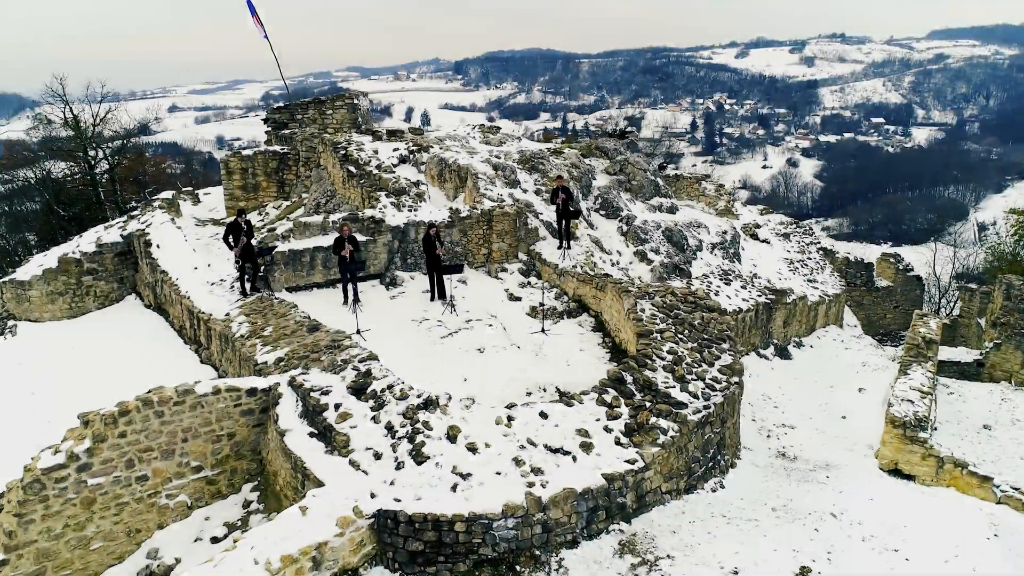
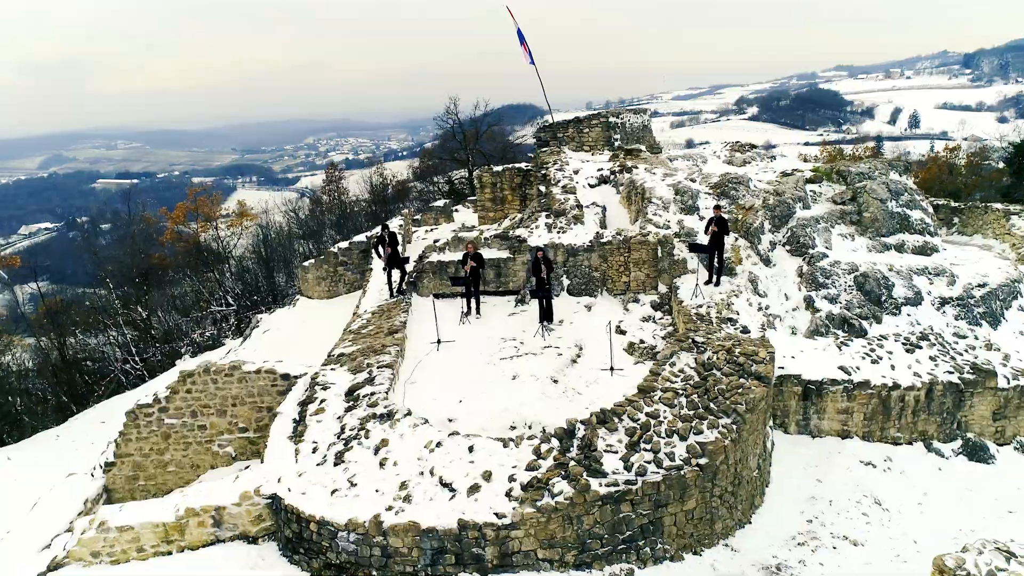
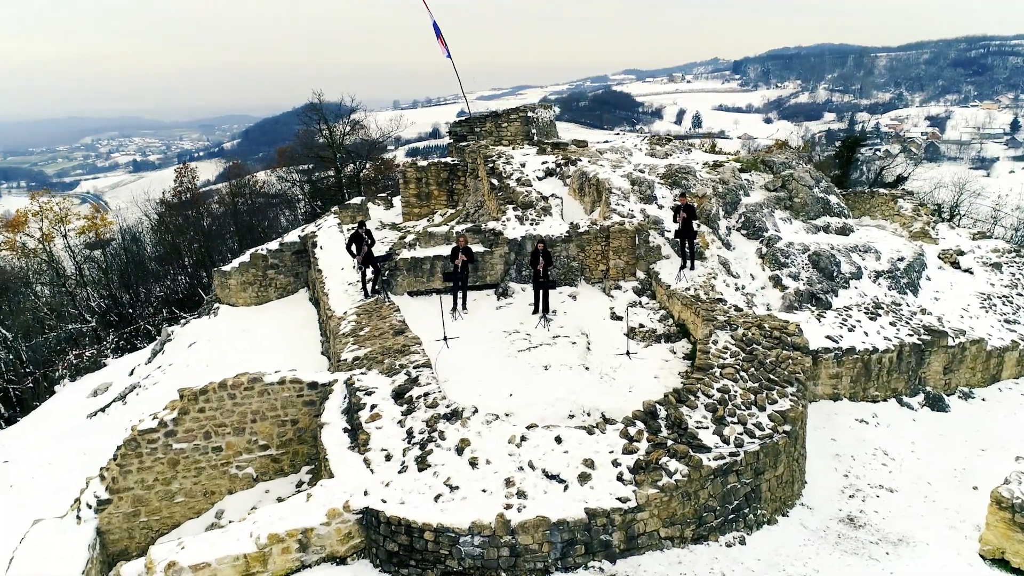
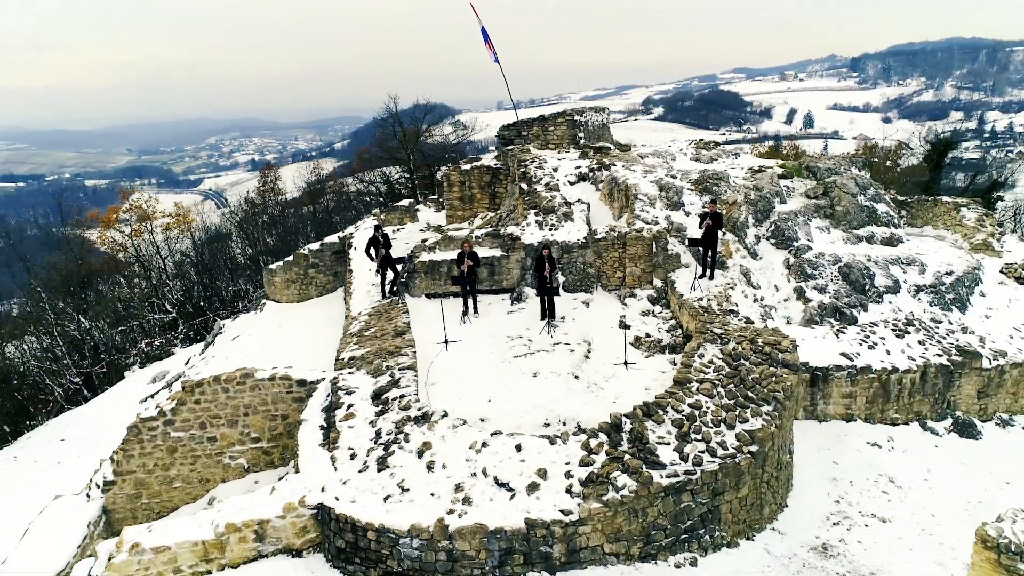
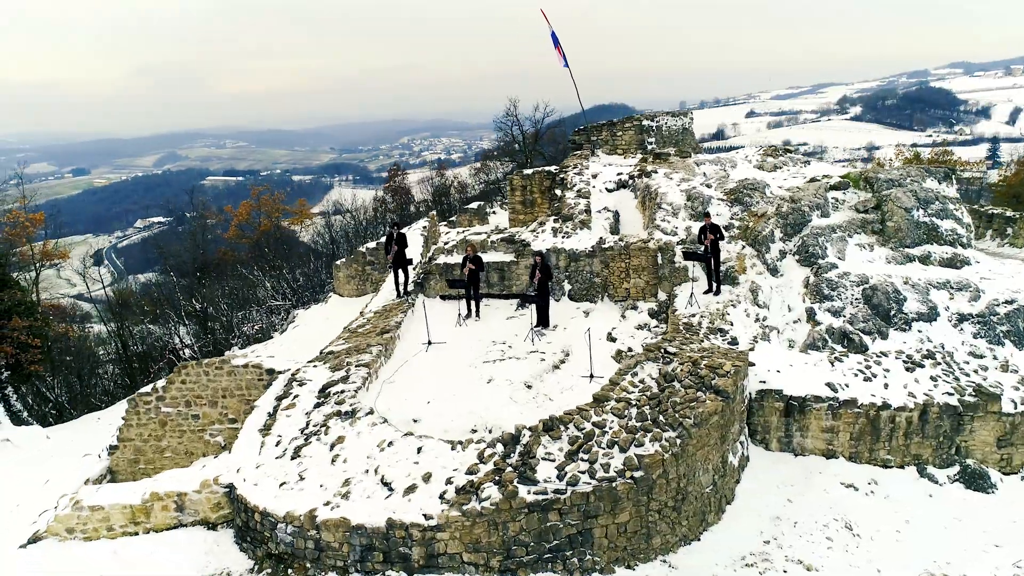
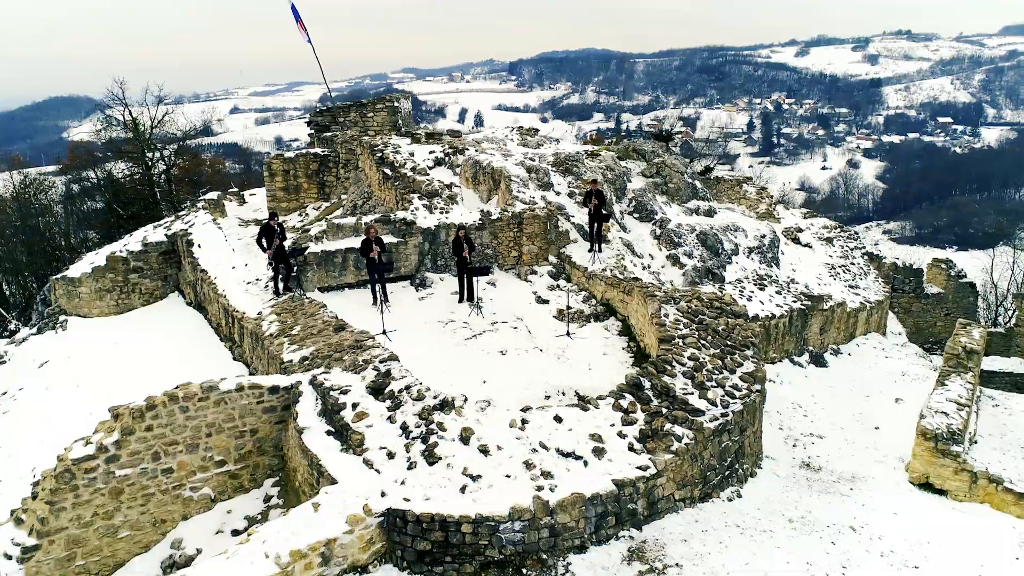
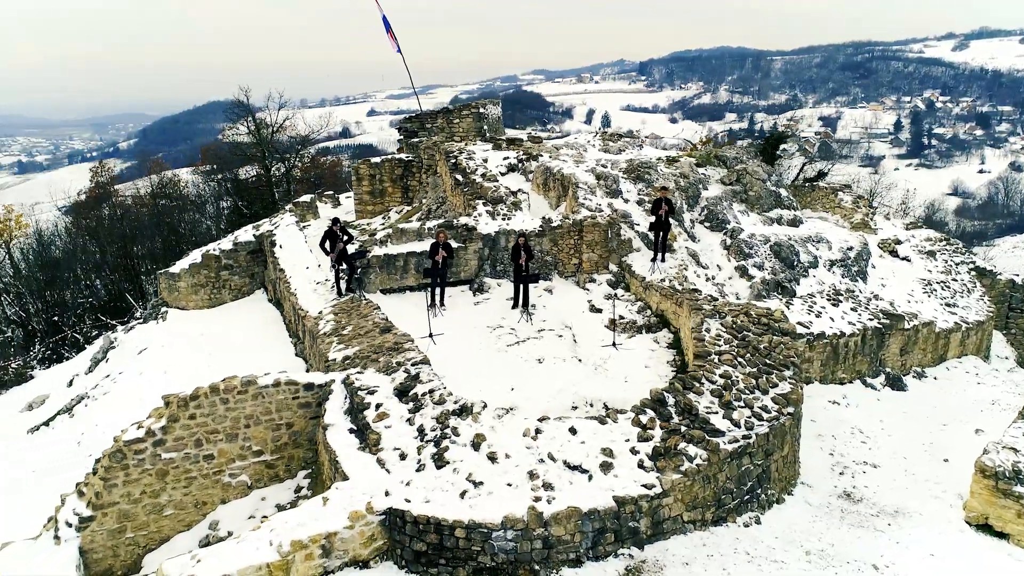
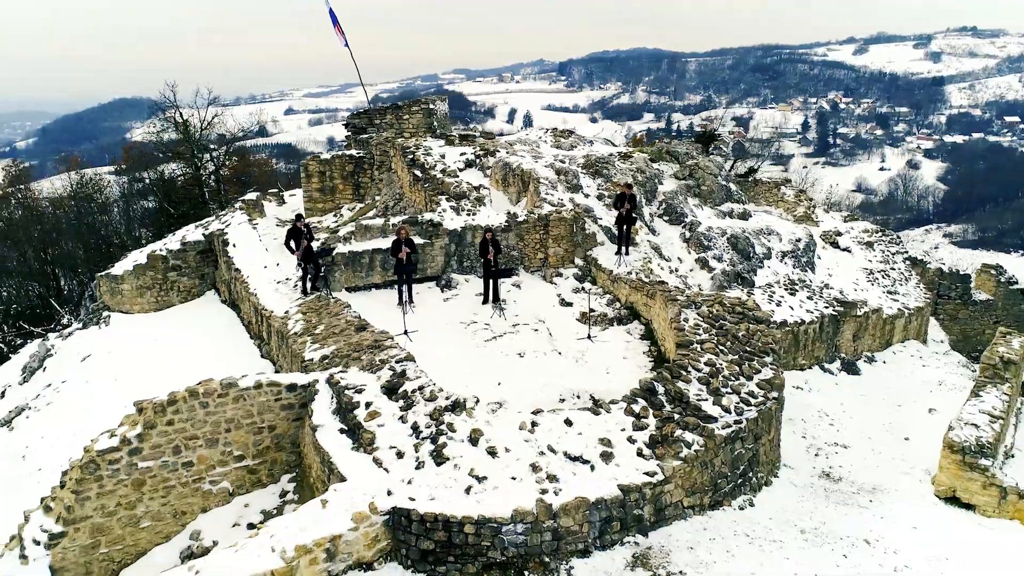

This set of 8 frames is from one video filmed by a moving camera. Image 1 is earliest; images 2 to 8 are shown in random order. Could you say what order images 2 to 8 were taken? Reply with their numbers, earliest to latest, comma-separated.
6, 8, 7, 3, 4, 2, 5
